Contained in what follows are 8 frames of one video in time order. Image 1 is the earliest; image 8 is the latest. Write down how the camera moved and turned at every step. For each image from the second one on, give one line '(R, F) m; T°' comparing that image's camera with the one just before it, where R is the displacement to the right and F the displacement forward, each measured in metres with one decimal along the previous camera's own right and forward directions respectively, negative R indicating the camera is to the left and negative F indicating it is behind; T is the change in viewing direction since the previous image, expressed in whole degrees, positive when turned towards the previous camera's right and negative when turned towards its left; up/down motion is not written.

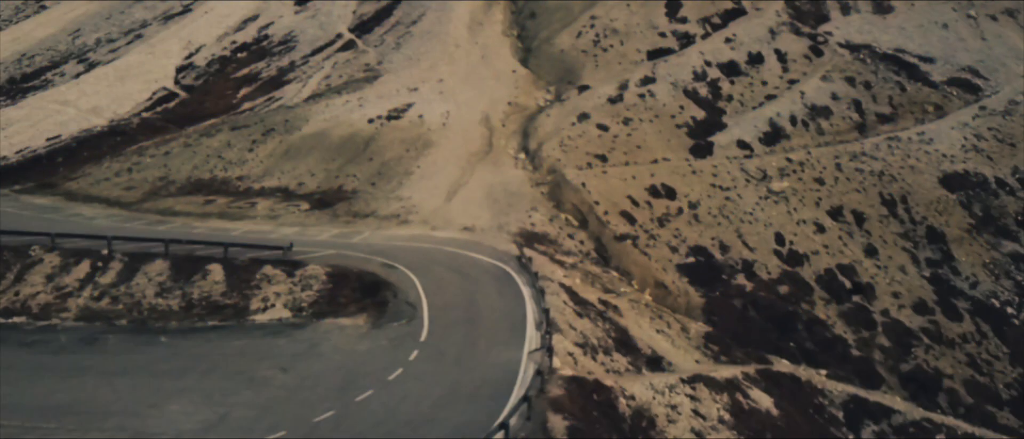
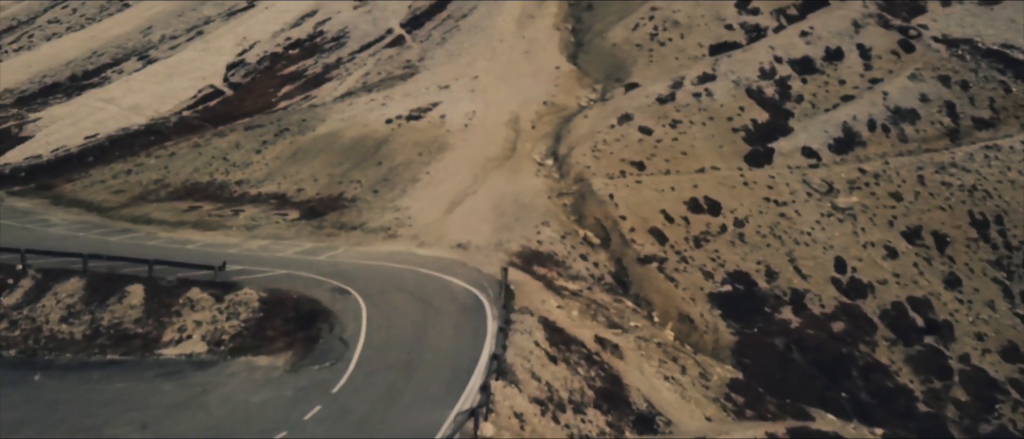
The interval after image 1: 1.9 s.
(+3.3, +5.3) m; -6°
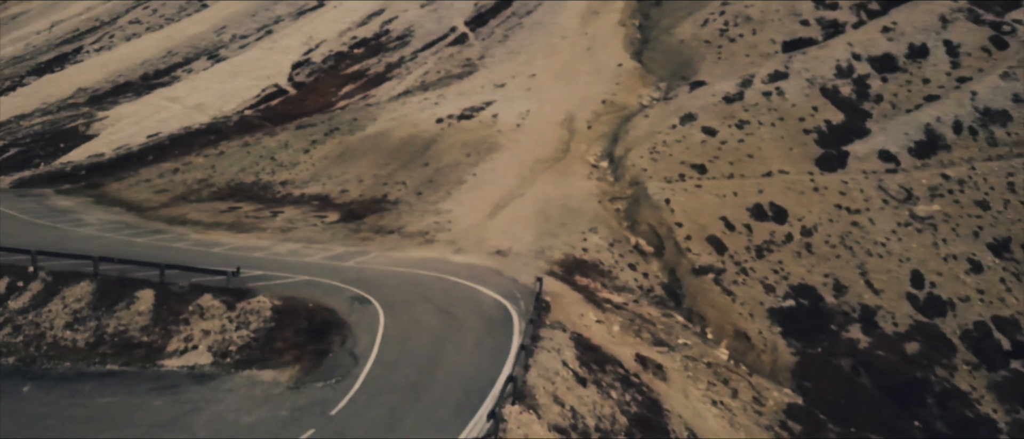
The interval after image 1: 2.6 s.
(+1.1, +2.1) m; -5°
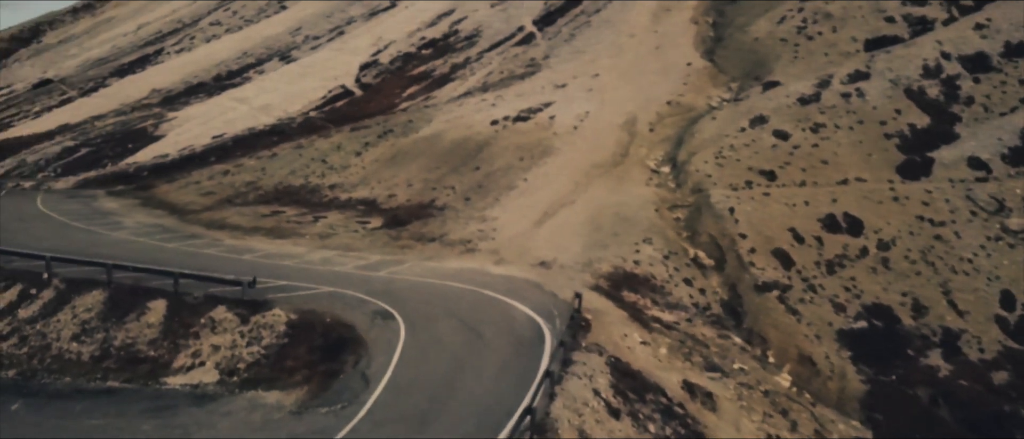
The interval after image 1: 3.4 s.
(+1.0, +2.0) m; -5°
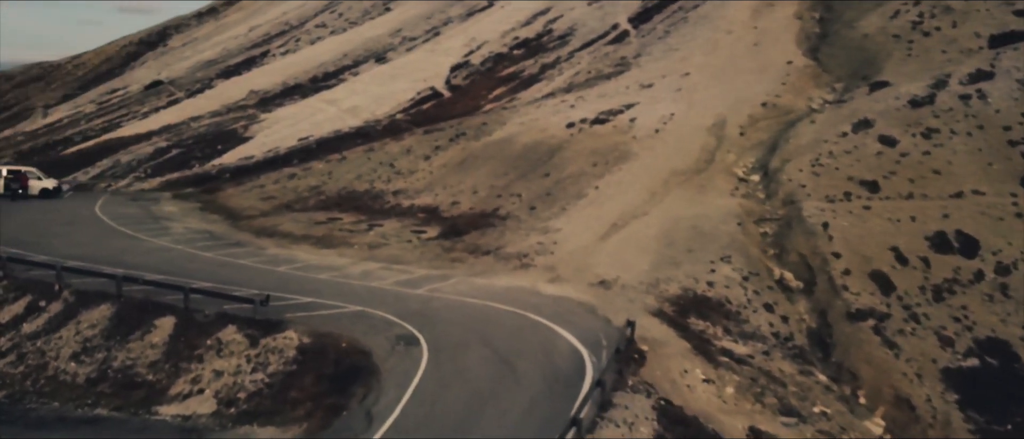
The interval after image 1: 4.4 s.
(+1.3, +2.8) m; -6°
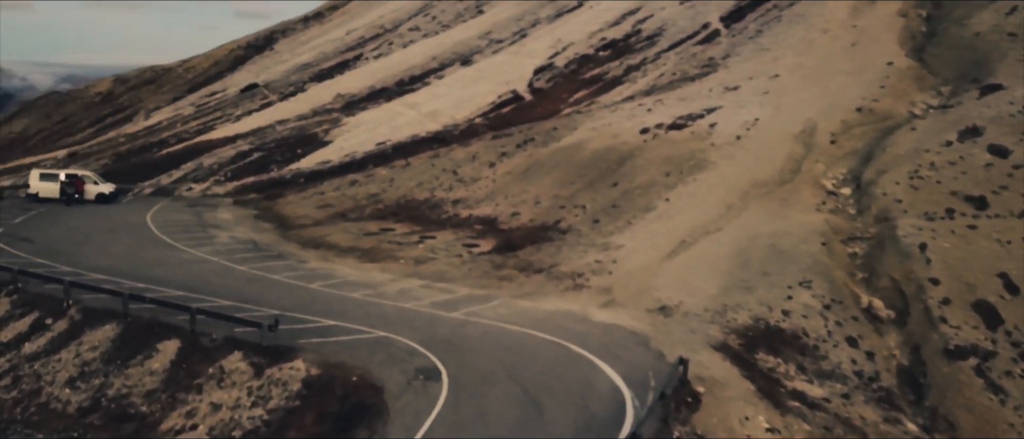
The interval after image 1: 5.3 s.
(+1.1, +2.4) m; -6°
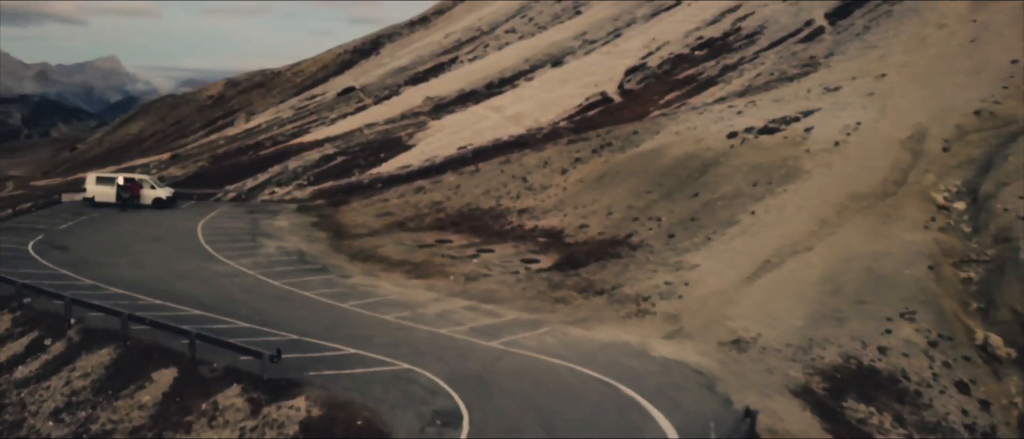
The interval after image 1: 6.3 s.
(+1.0, +2.7) m; -6°
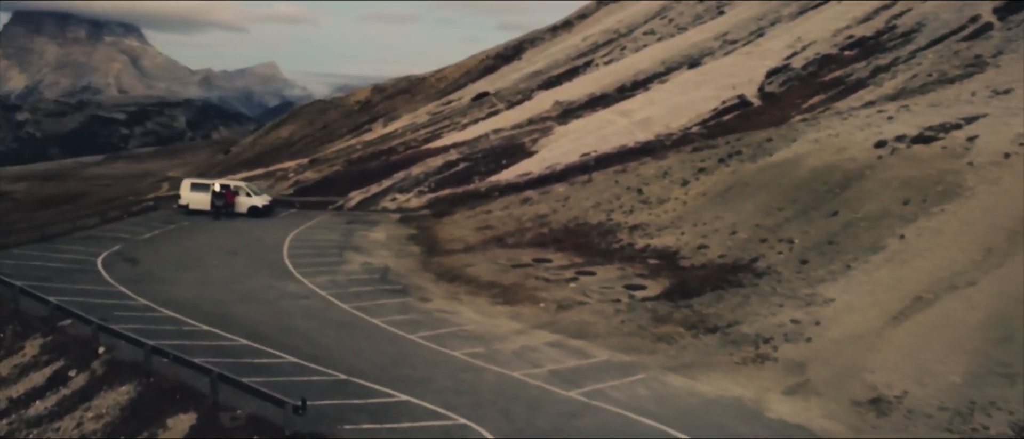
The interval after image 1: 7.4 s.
(+0.8, +3.0) m; -8°
